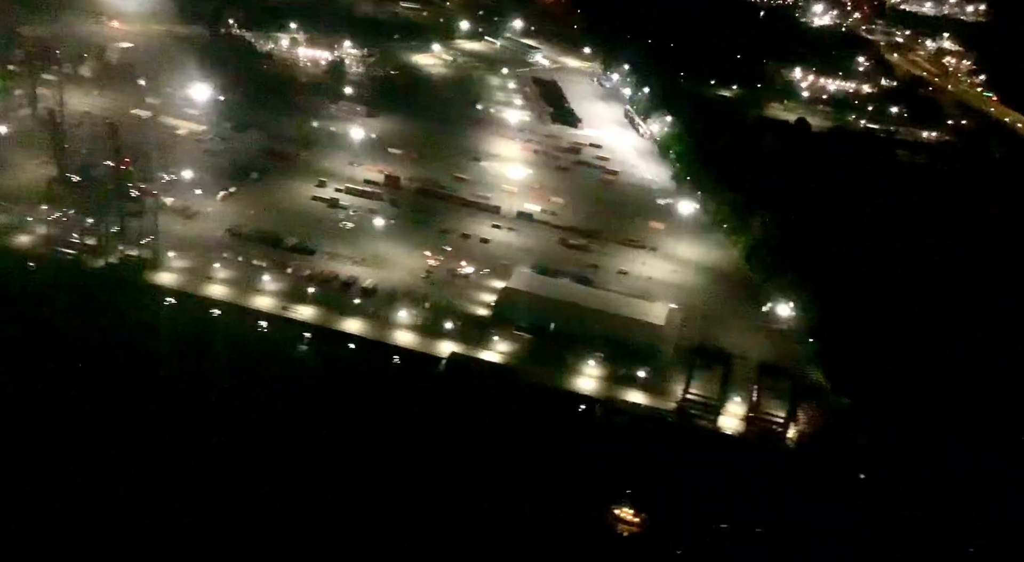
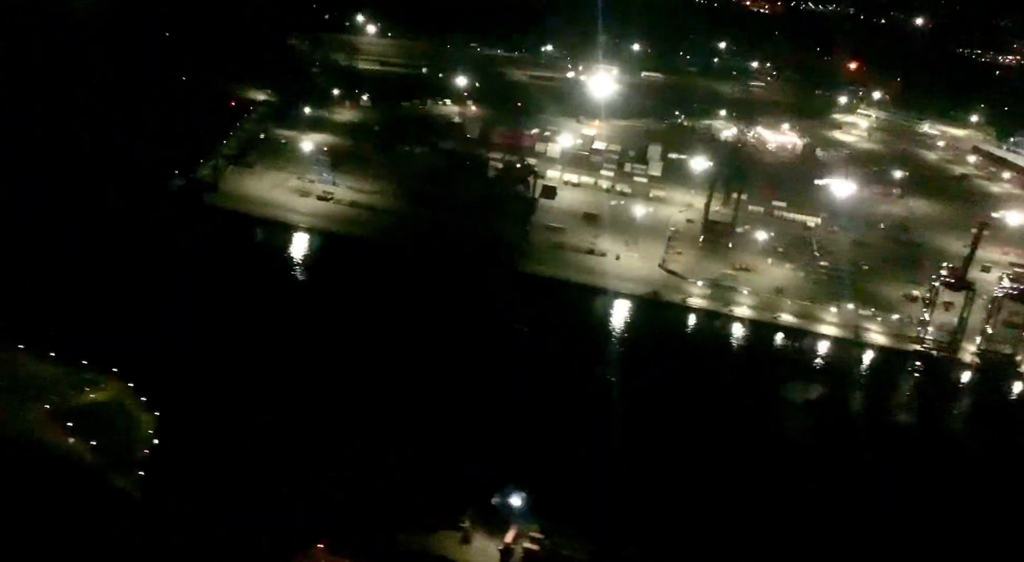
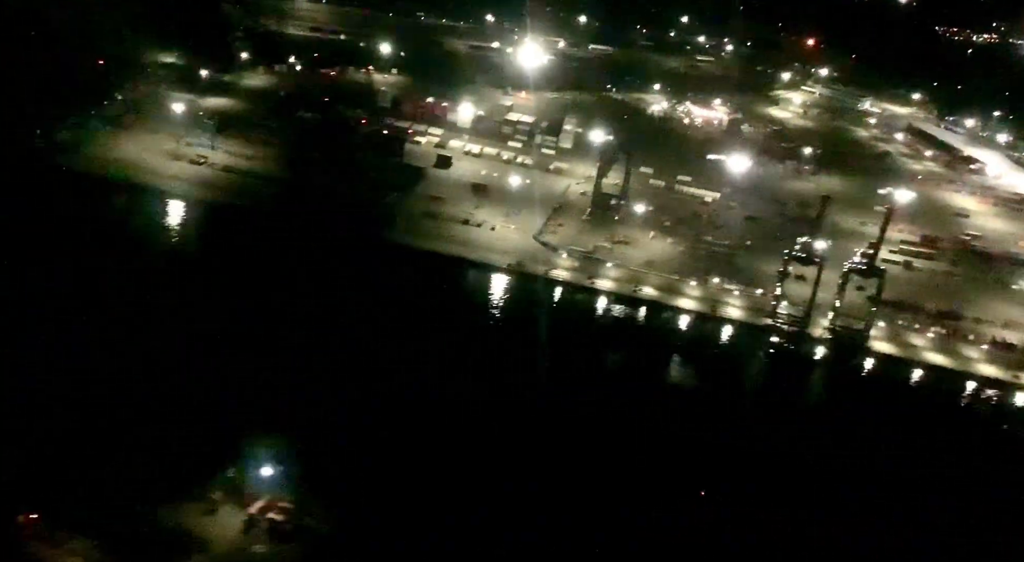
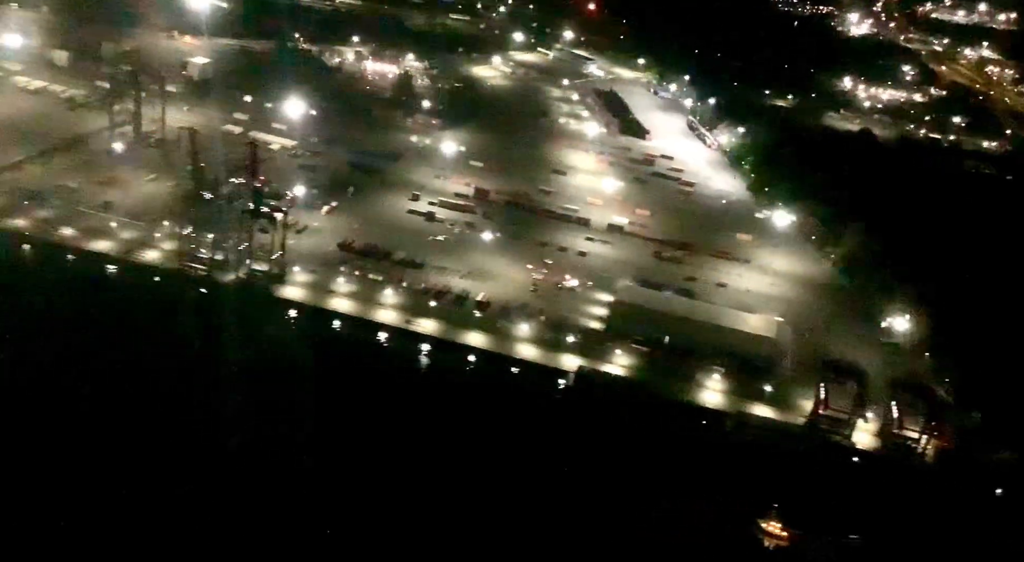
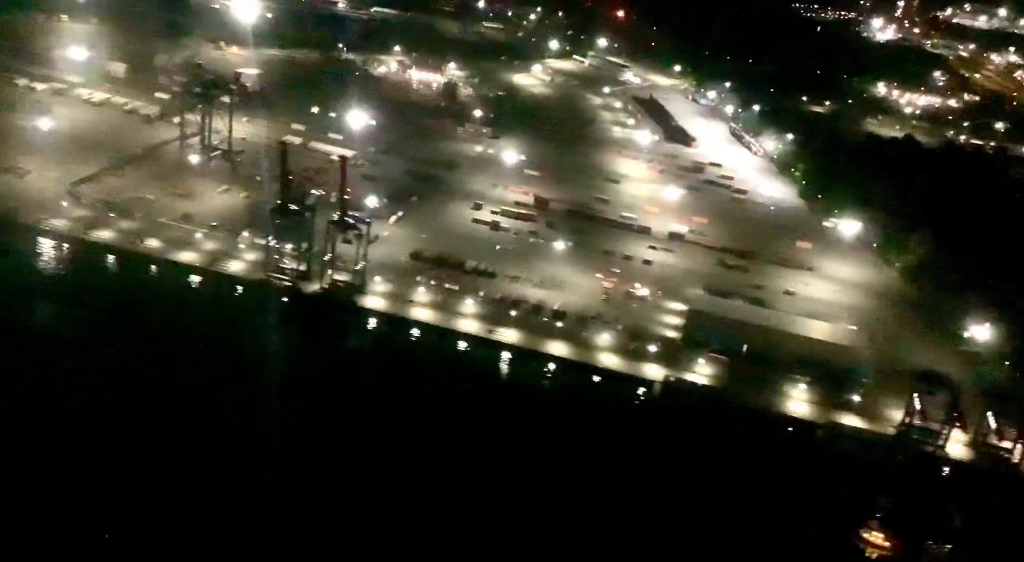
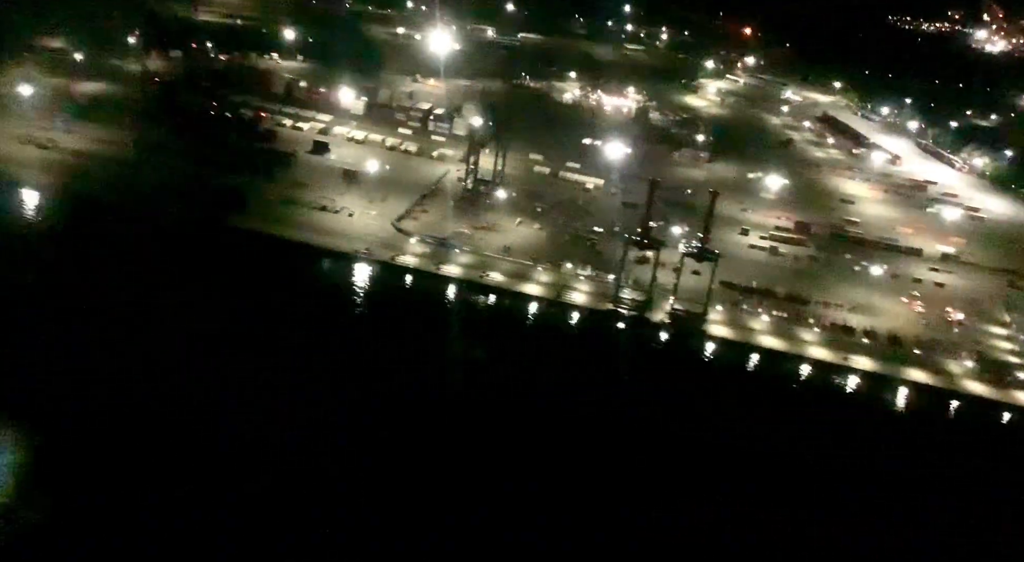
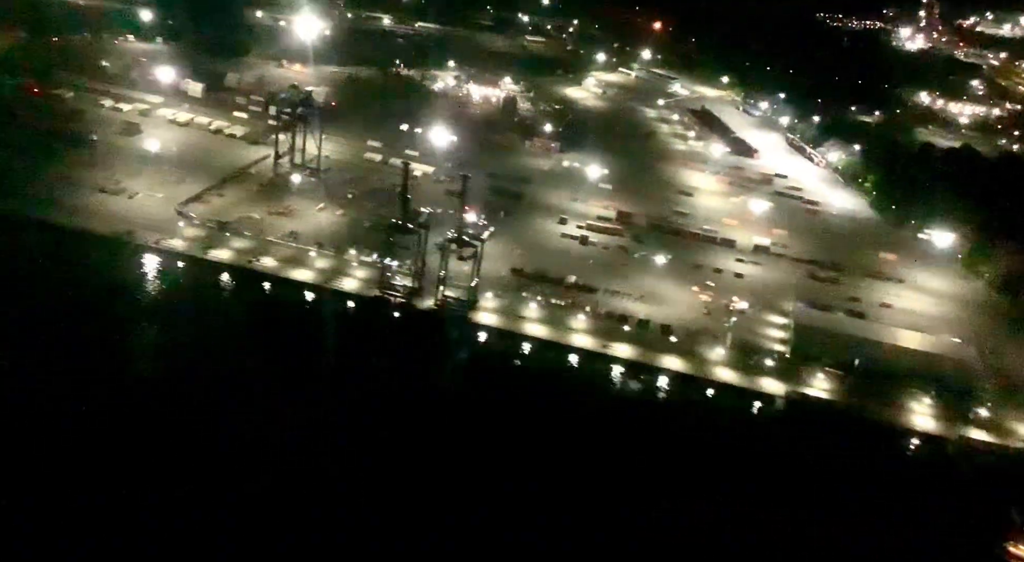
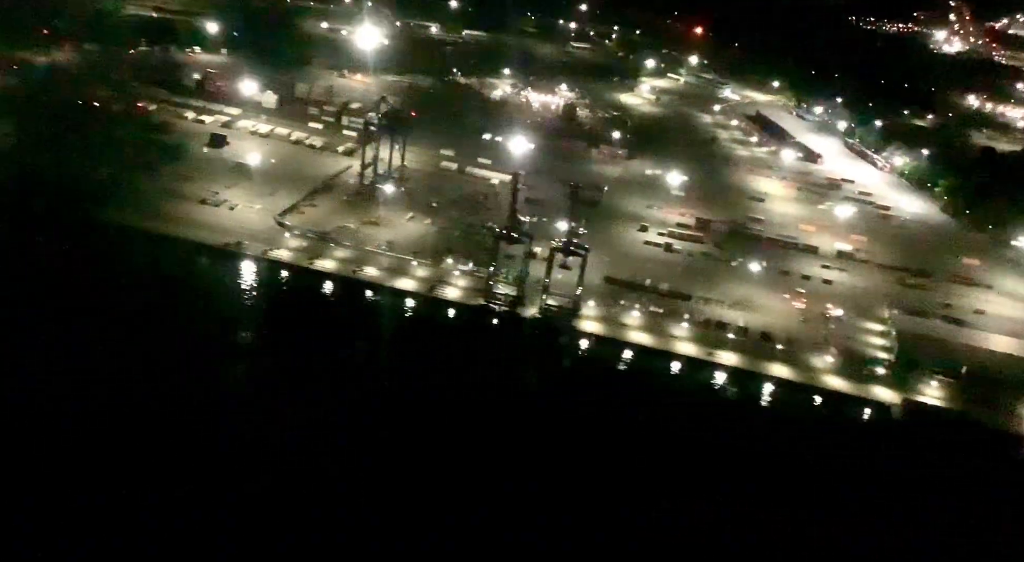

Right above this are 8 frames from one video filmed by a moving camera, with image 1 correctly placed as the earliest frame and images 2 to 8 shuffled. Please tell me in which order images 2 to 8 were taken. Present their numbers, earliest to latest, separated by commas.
4, 5, 7, 8, 6, 3, 2
